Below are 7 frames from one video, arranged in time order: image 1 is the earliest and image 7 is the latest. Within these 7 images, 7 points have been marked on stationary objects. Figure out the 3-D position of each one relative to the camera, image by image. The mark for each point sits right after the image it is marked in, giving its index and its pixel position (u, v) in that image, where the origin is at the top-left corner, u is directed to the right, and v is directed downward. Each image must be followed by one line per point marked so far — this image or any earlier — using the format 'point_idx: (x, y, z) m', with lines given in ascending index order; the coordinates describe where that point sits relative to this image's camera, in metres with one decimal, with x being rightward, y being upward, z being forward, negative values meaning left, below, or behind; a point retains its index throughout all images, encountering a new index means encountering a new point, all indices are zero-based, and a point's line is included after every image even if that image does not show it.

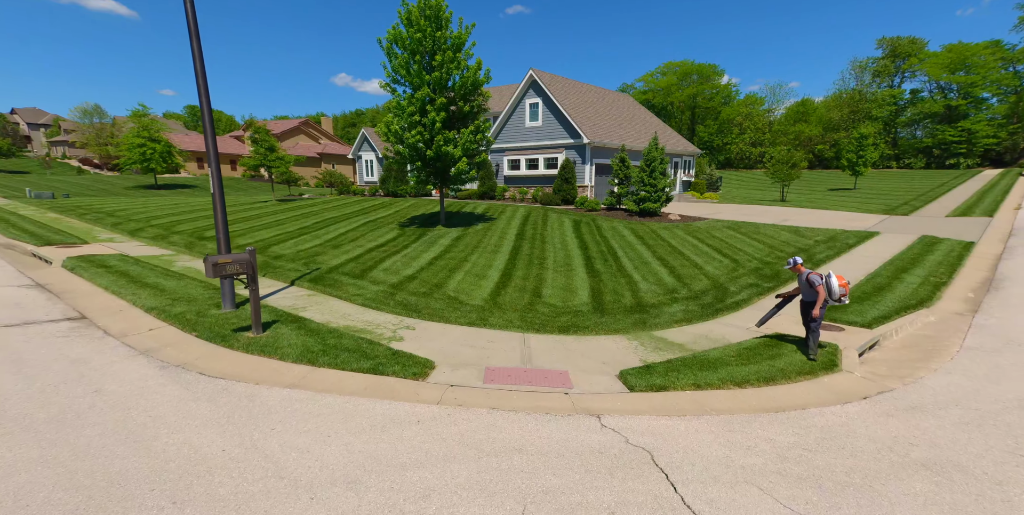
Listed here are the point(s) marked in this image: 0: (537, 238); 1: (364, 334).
0: (+0.8, +0.6, +14.7) m
1: (-2.1, -1.1, +6.2) m
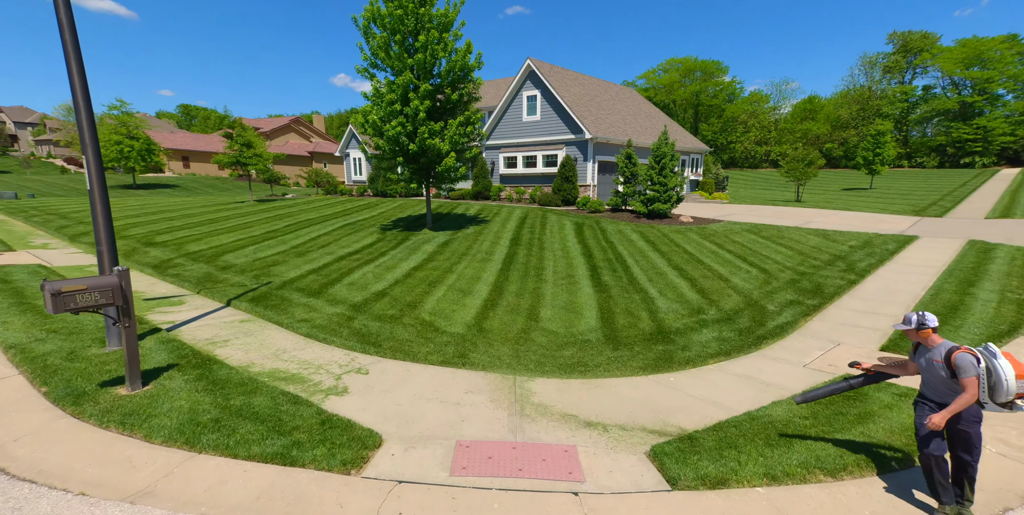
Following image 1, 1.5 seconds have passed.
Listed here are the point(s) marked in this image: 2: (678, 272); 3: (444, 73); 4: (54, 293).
0: (+0.7, +0.4, +12.9) m
1: (-2.3, -1.3, +4.5) m
2: (+4.0, -0.3, +10.4) m
3: (-2.2, +5.9, +14.0) m
4: (-3.9, -0.3, +3.7) m
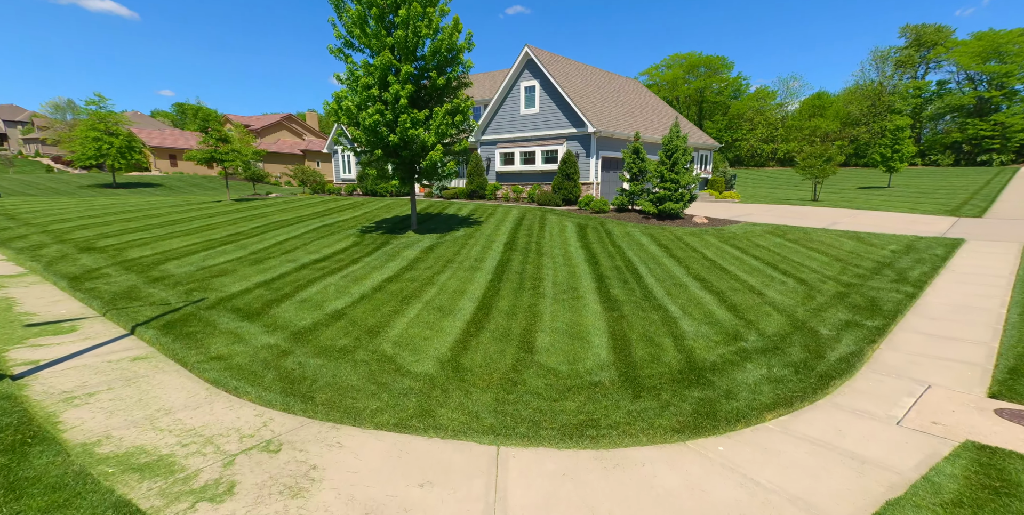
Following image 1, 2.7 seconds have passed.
0: (+0.5, +0.2, +11.3) m
1: (-2.5, -1.5, +2.9) m
2: (+3.8, -0.5, +8.8) m
3: (-2.4, +5.7, +12.4) m
4: (-4.0, -0.5, +2.1) m
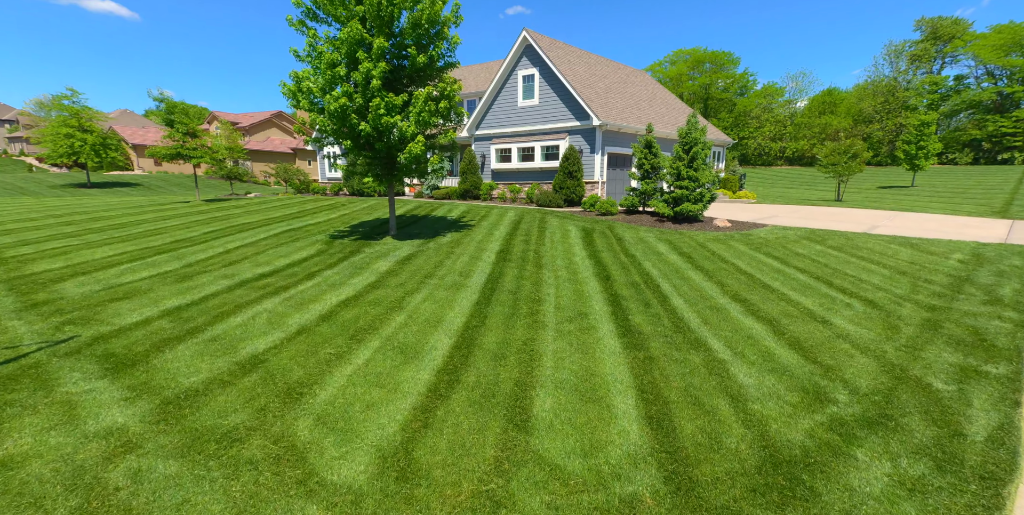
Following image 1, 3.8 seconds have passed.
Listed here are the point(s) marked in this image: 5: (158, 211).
0: (+0.4, 0.0, +9.5) m
1: (-2.6, -1.7, +1.0) m
2: (+3.7, -0.8, +6.9) m
3: (-2.5, +5.5, +10.6) m
4: (-4.2, -0.7, +0.2) m
5: (-14.0, +1.8, +17.1) m
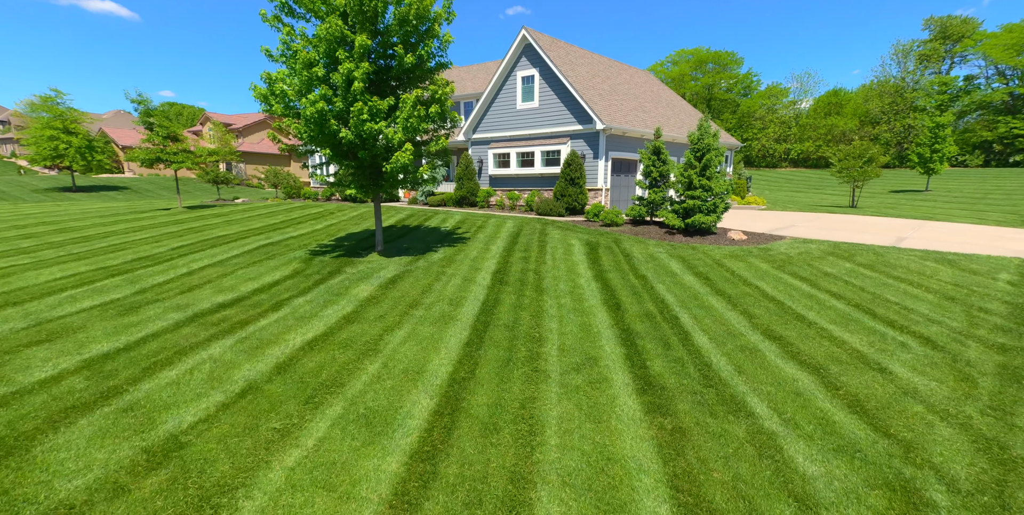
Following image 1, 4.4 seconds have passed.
0: (+0.3, -0.5, +8.5) m
1: (-2.6, -2.2, 0.0) m
2: (+3.7, -1.2, +5.9) m
3: (-2.6, +5.0, +9.5) m
4: (-4.2, -1.1, -0.8) m
5: (-14.1, +1.4, +16.1) m
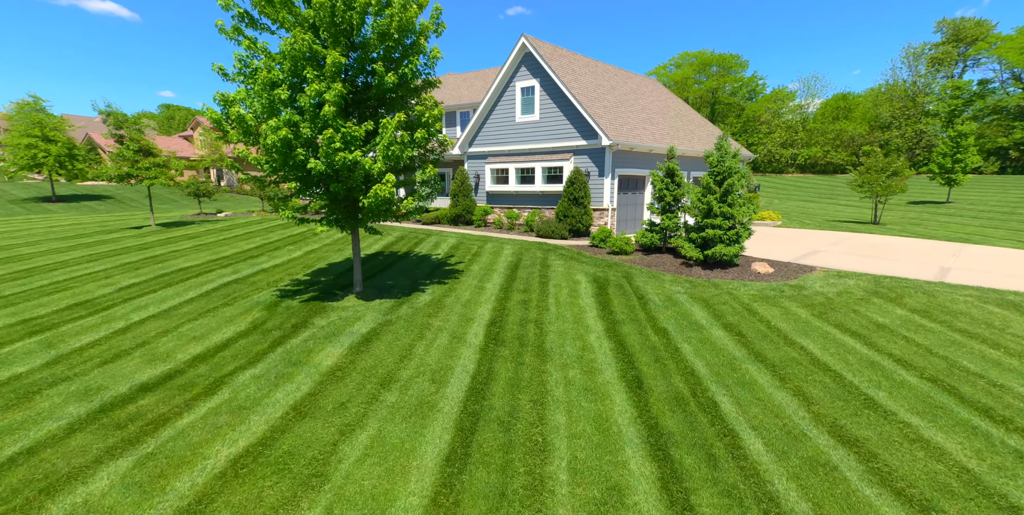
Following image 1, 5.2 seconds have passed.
0: (+0.3, -1.3, +7.0) m
1: (-2.7, -3.0, -1.4) m
2: (+3.6, -2.1, +4.5) m
3: (-2.6, +4.1, +8.1) m
4: (-4.3, -2.0, -2.2) m
5: (-14.1, +0.5, +14.6) m
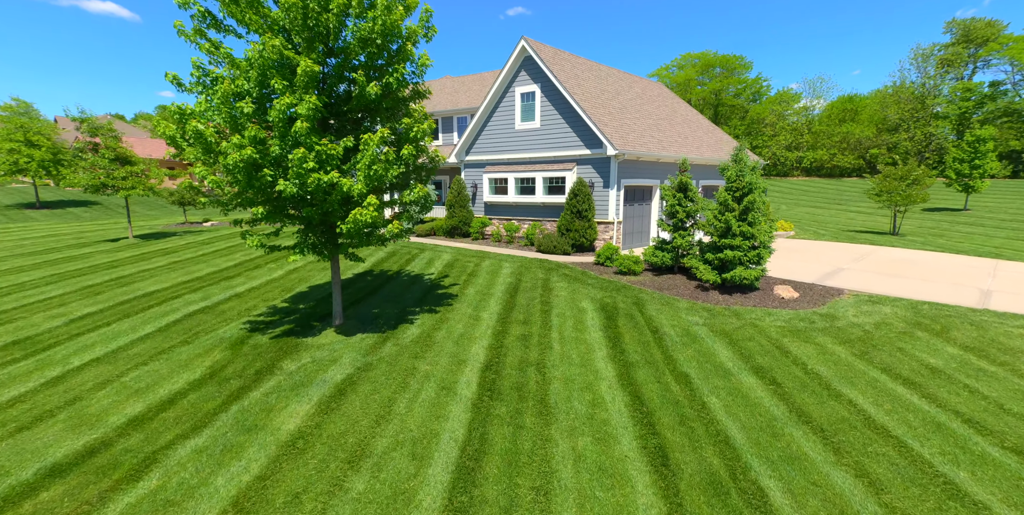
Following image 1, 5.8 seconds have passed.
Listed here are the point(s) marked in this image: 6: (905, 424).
0: (+0.2, -1.9, +6.0) m
1: (-2.7, -3.6, -2.5) m
2: (+3.6, -2.6, +3.4) m
3: (-2.7, +3.6, +7.1) m
4: (-4.3, -2.5, -3.3) m
5: (-14.1, -0.1, +13.6) m
6: (+4.9, -2.1, +5.4) m
